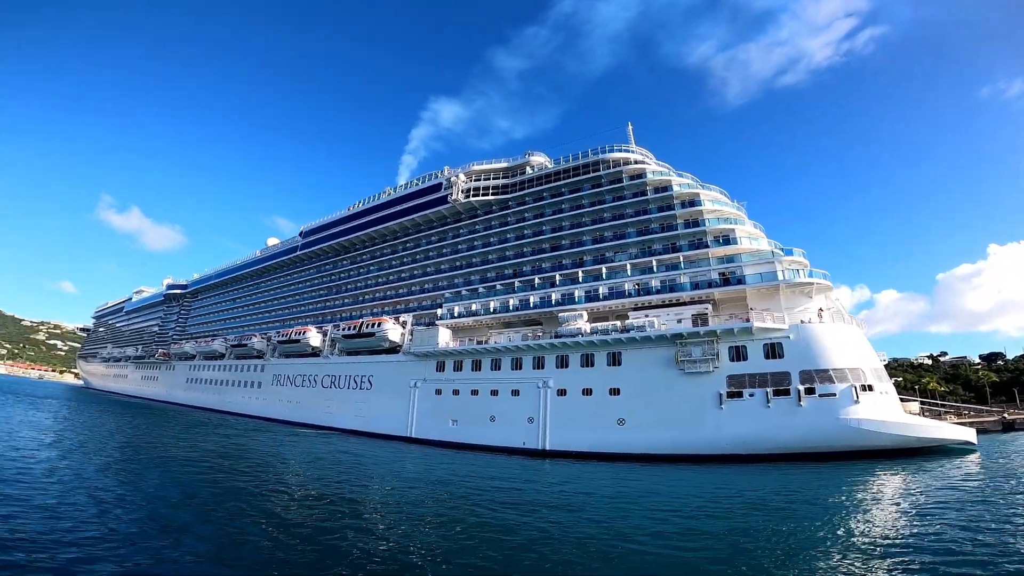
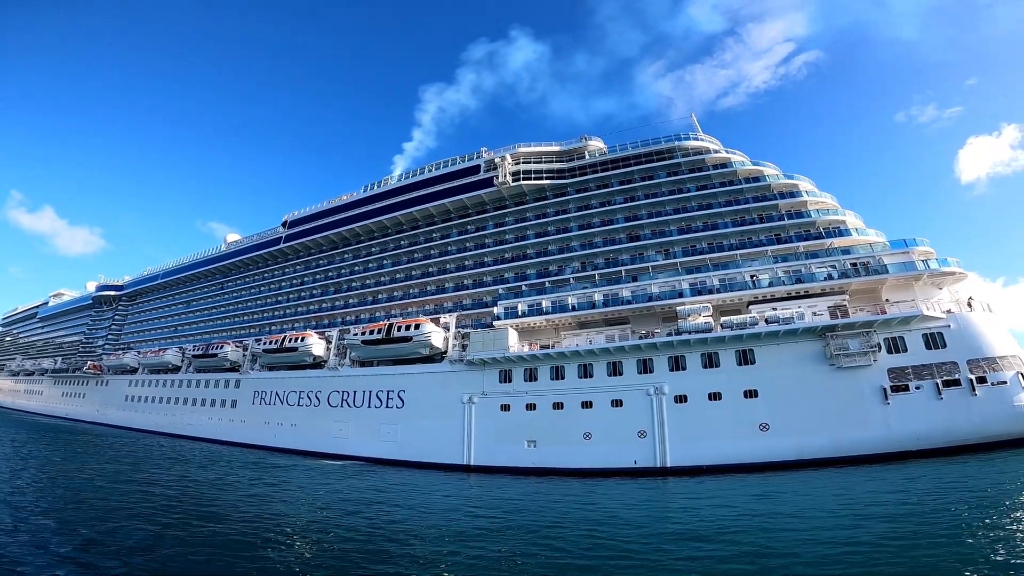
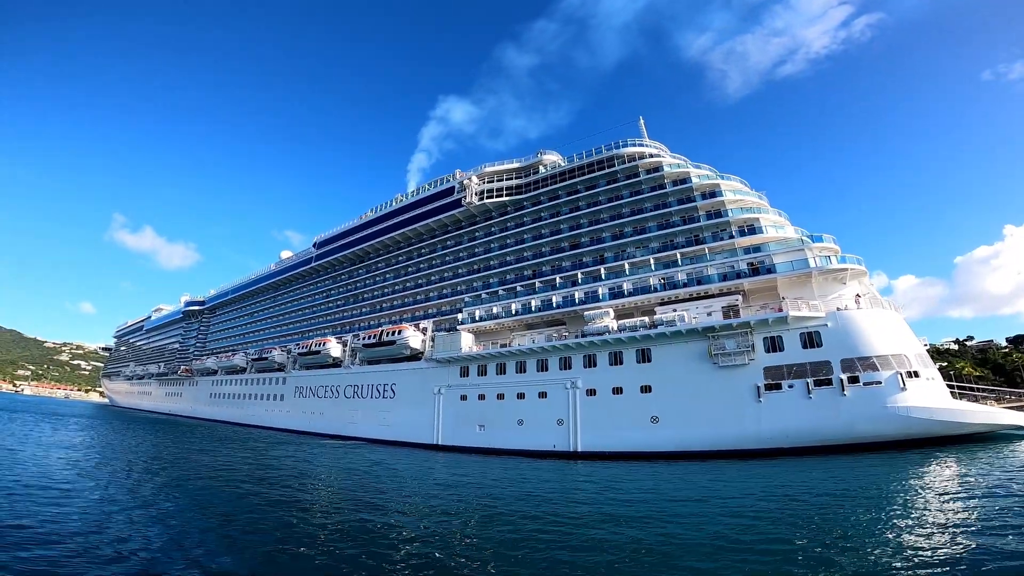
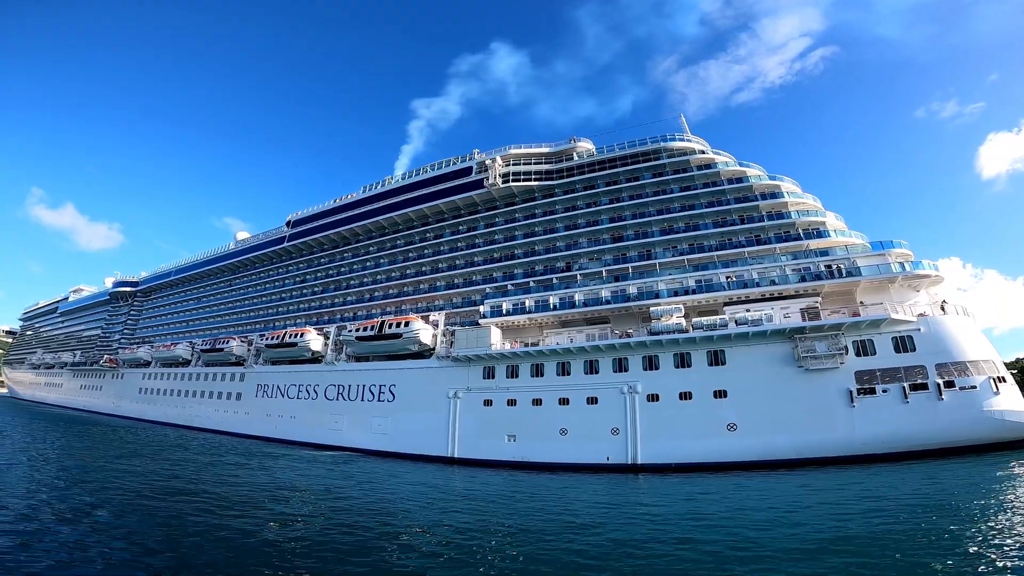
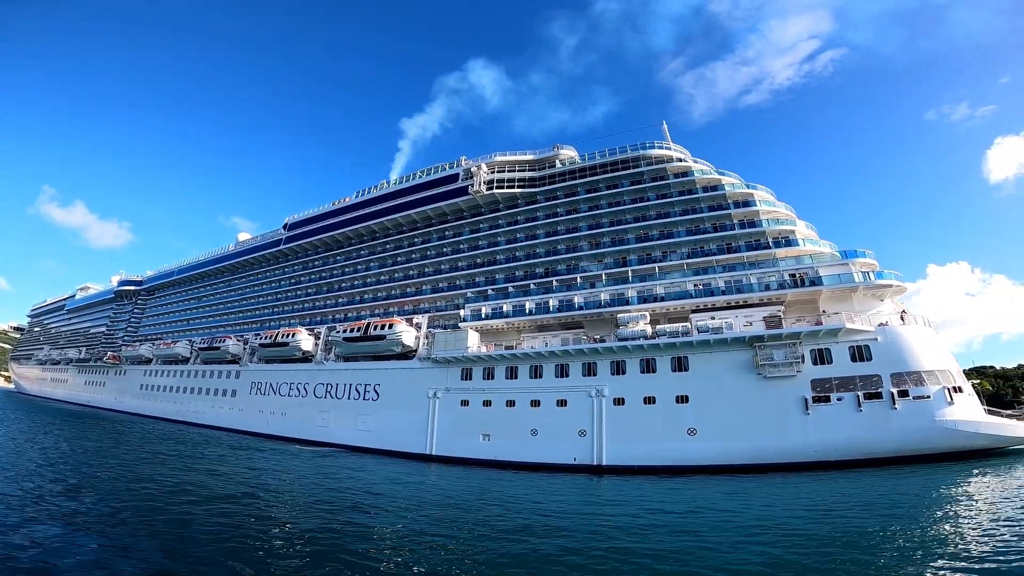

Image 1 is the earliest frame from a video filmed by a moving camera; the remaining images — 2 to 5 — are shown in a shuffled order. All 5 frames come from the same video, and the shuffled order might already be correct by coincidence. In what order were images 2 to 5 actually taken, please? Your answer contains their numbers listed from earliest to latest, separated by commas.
3, 5, 4, 2
